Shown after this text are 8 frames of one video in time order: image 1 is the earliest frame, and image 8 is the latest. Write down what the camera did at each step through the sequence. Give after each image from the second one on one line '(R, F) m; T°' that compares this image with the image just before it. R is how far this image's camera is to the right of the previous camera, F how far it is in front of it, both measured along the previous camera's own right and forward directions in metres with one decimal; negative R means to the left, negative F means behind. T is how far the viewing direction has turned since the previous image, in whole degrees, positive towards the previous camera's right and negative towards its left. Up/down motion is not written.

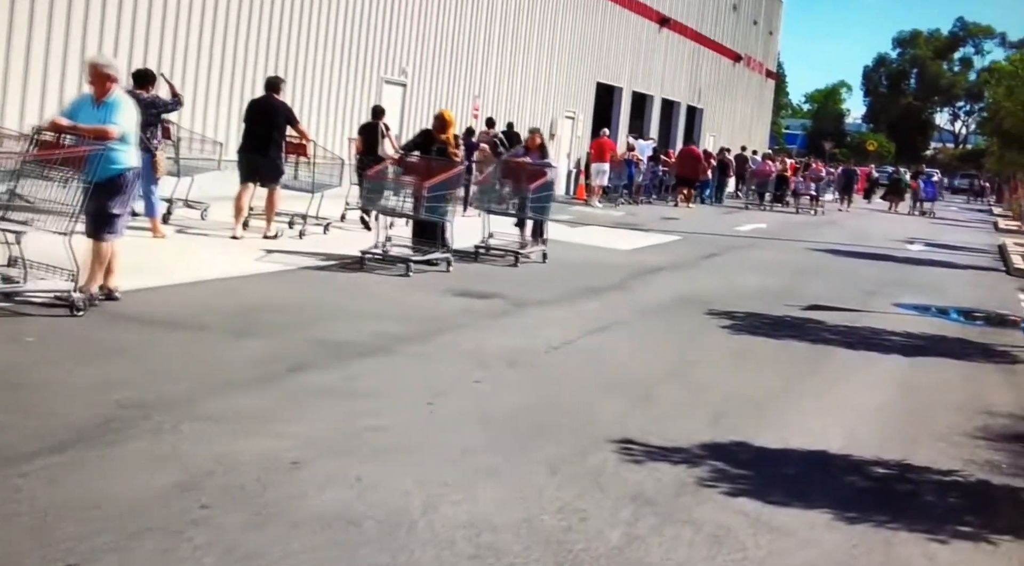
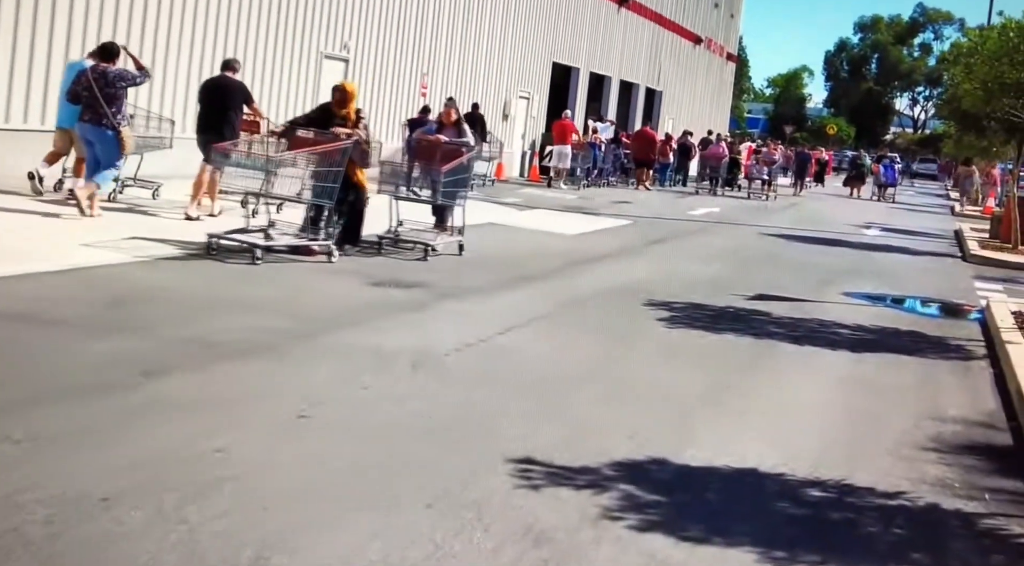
(+0.4, +0.9) m; +2°
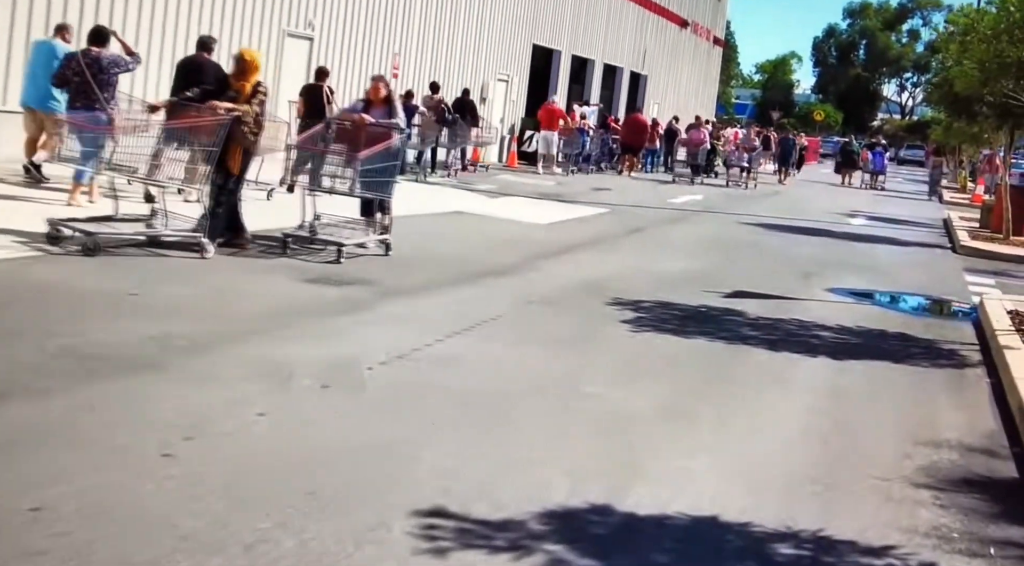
(+0.3, +1.0) m; +1°
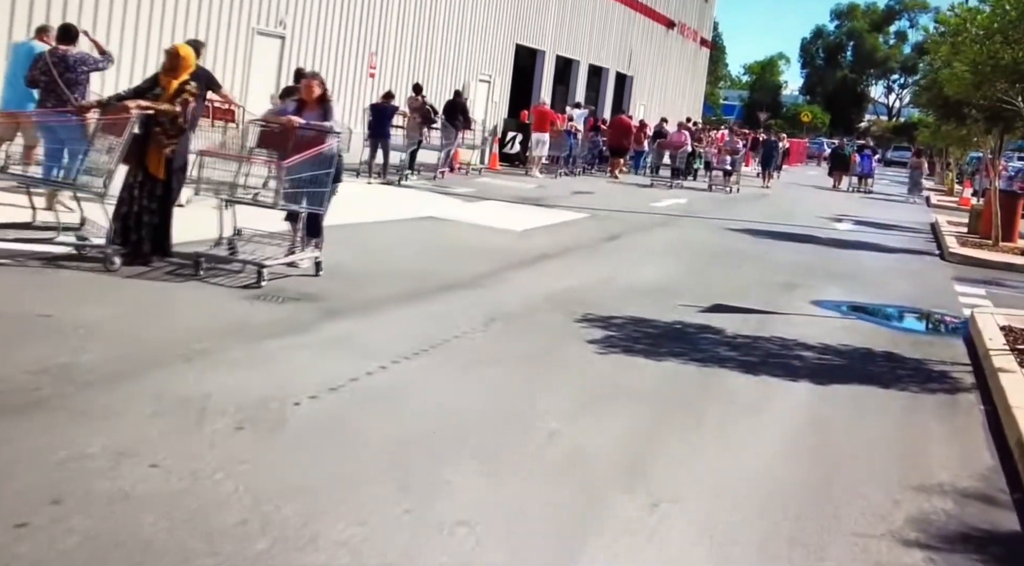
(+0.2, +0.7) m; +1°
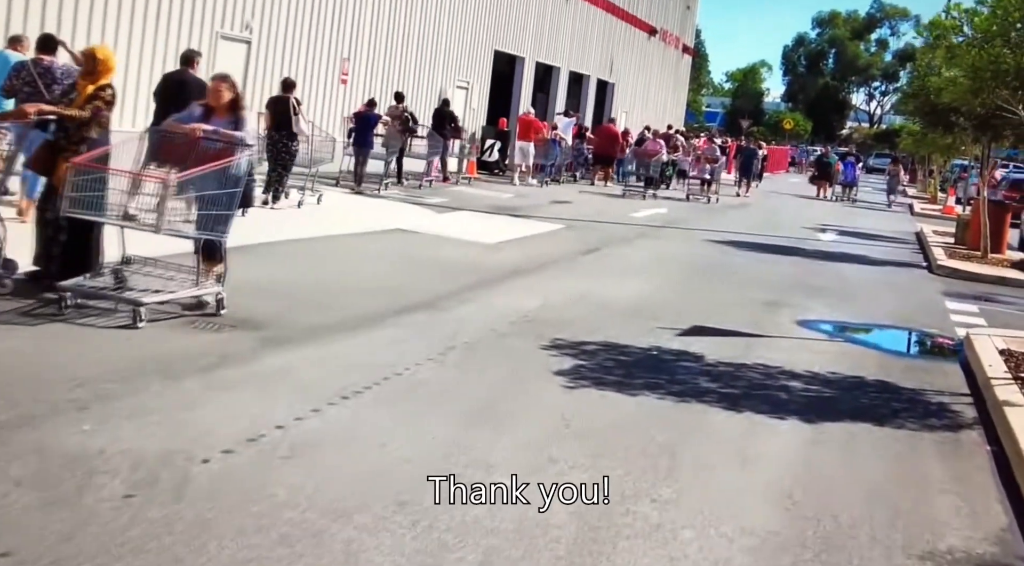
(+0.2, +0.8) m; +1°
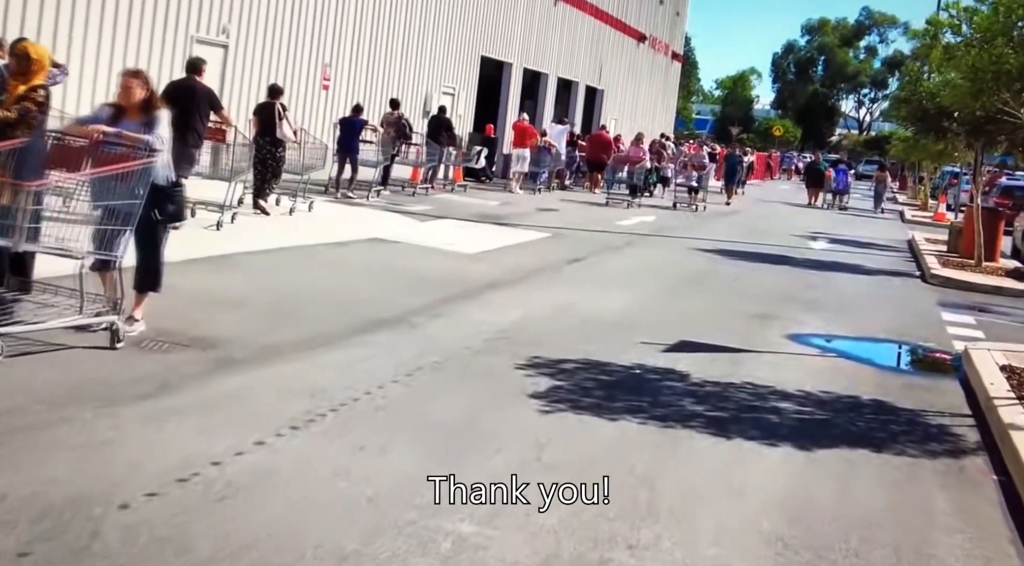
(+0.1, +0.6) m; 0°
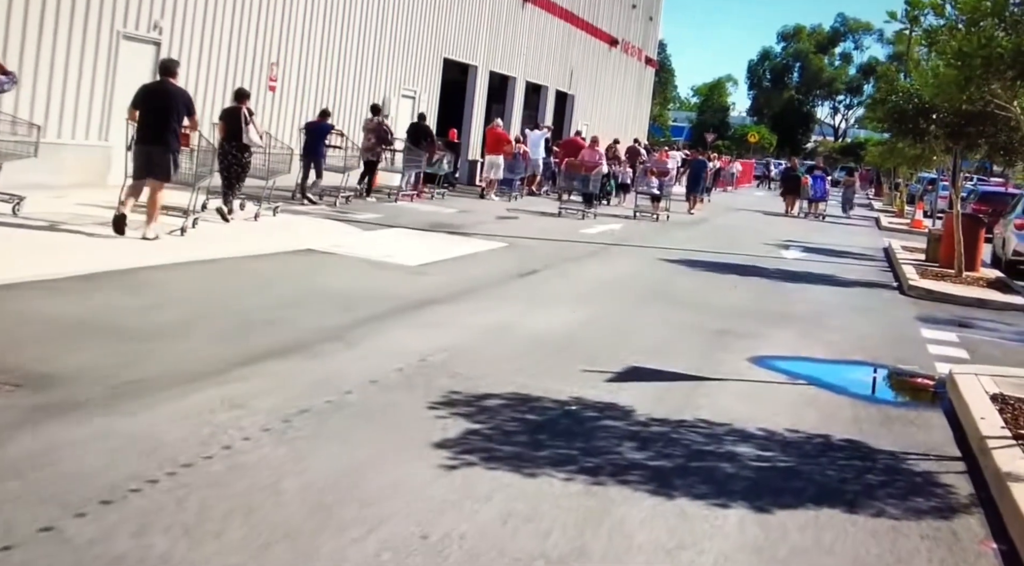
(+0.4, +1.3) m; +1°
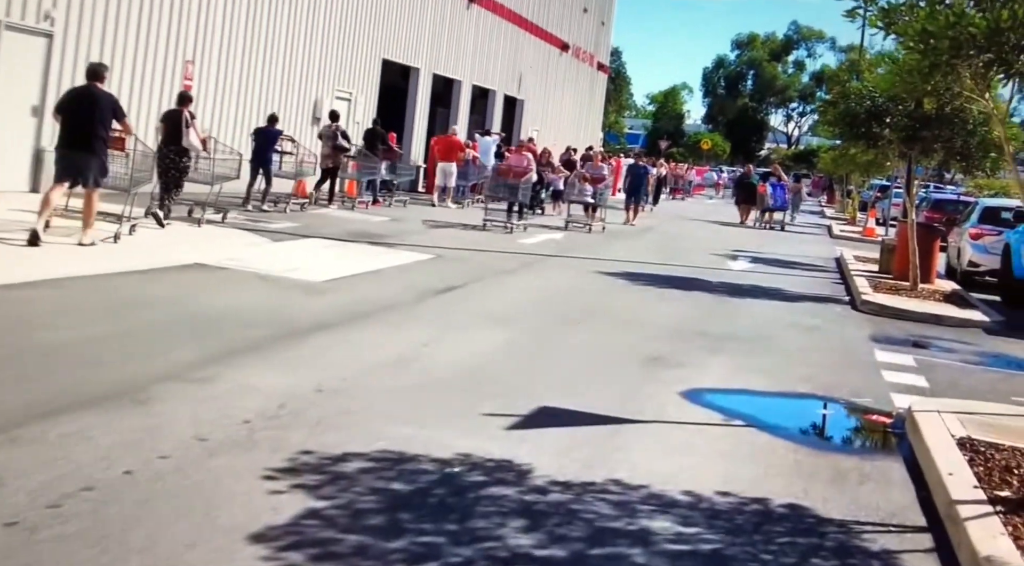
(+0.5, +1.5) m; +2°
